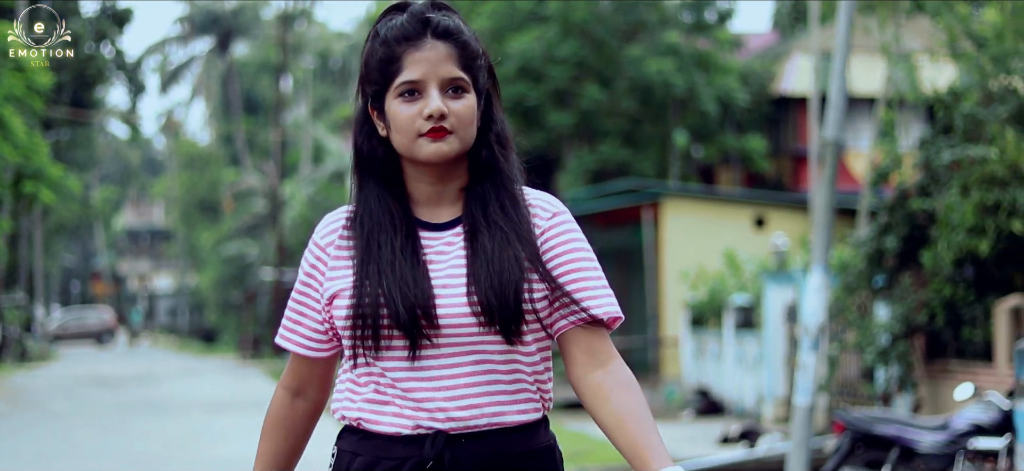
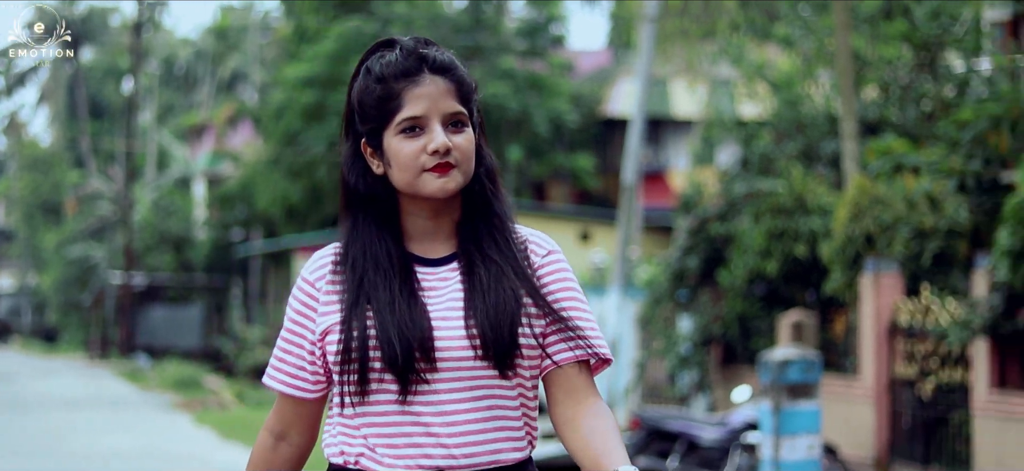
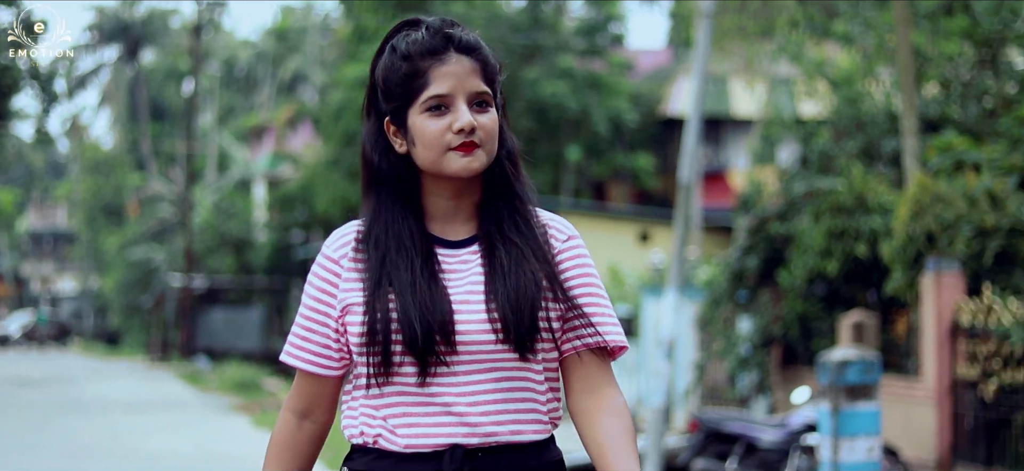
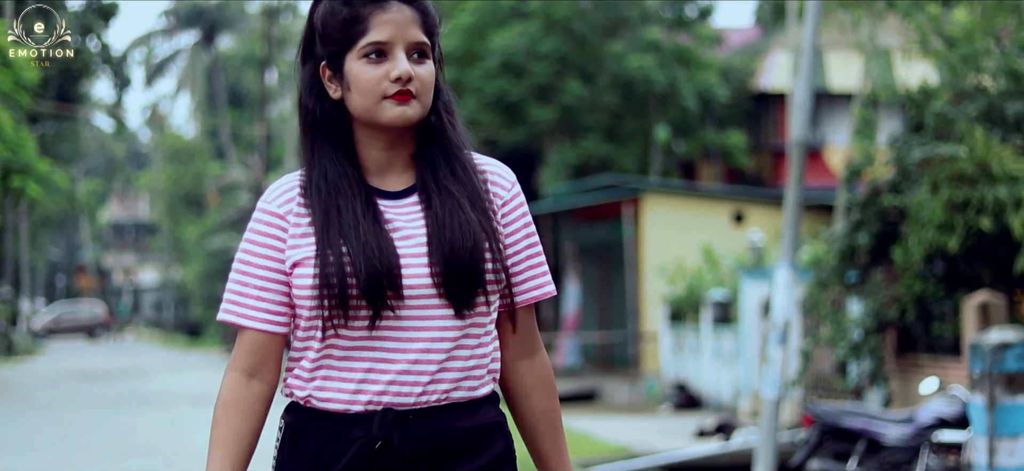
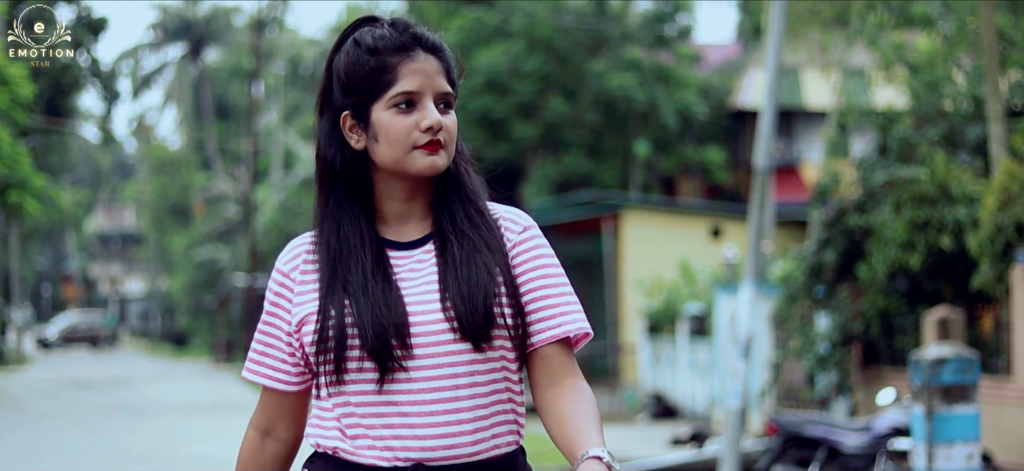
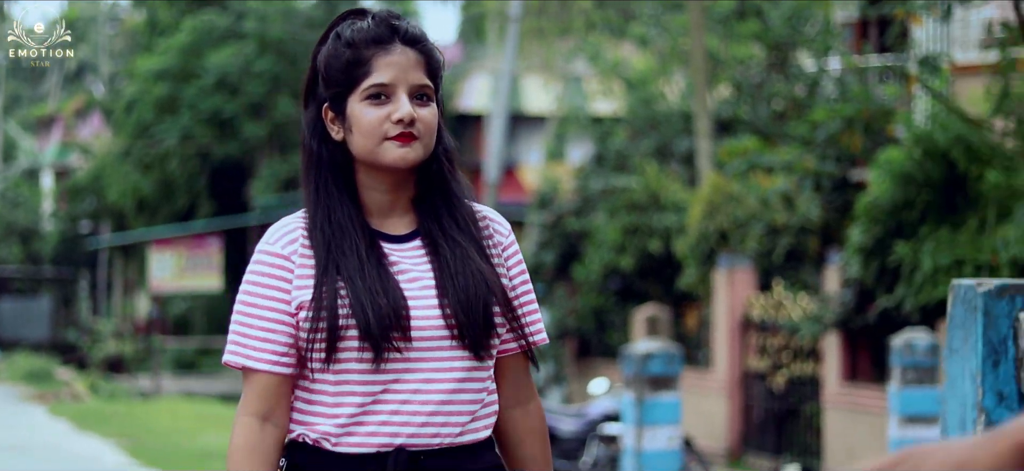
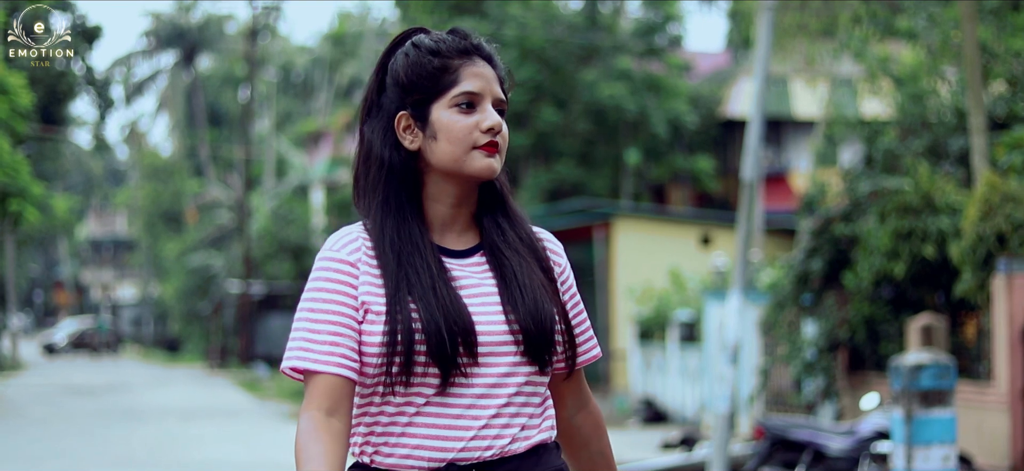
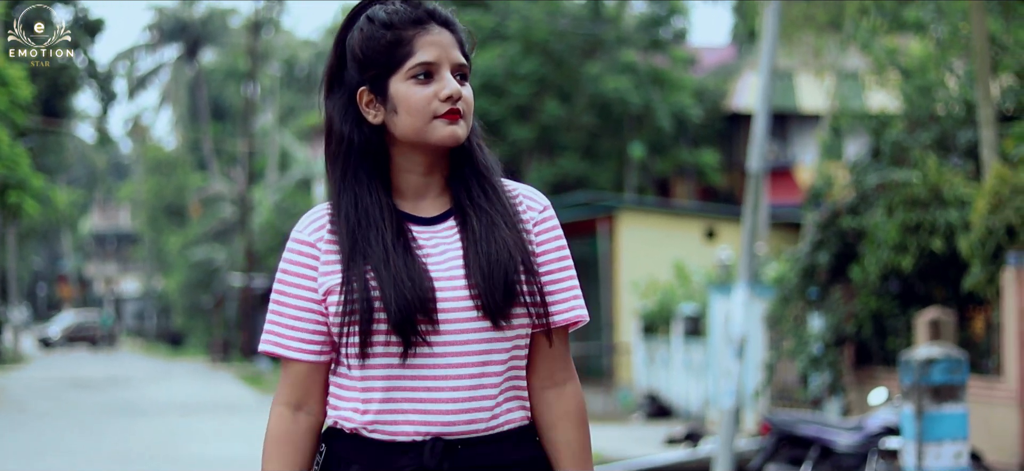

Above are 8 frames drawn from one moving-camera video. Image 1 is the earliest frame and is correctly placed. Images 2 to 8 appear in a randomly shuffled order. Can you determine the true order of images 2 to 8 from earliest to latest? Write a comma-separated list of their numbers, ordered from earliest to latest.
4, 5, 8, 7, 3, 2, 6
